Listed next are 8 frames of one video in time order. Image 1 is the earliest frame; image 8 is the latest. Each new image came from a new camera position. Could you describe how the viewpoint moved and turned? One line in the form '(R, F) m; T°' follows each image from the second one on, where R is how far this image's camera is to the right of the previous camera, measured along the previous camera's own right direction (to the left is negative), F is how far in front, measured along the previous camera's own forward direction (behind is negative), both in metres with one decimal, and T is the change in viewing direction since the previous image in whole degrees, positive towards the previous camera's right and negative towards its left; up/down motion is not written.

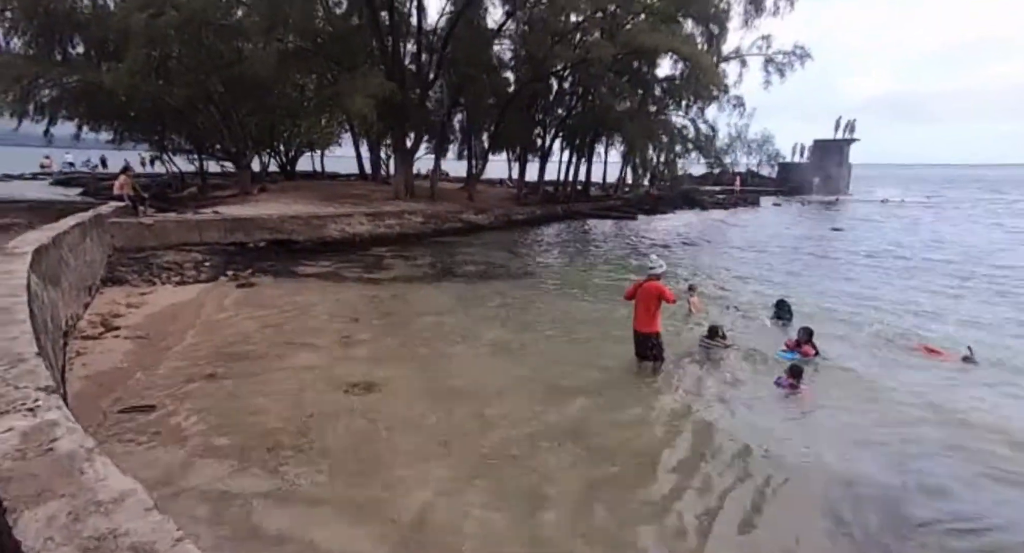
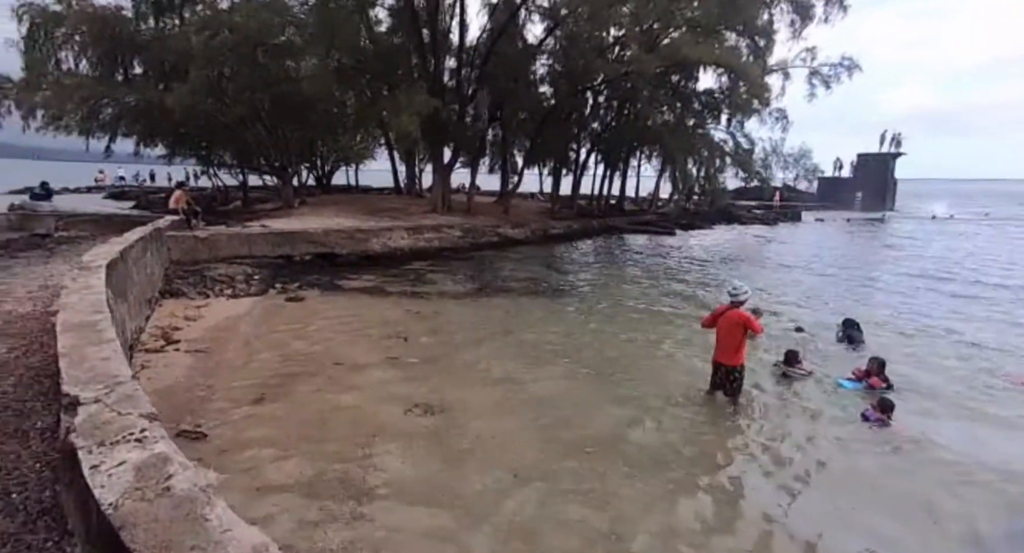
(-0.6, +0.2) m; -3°
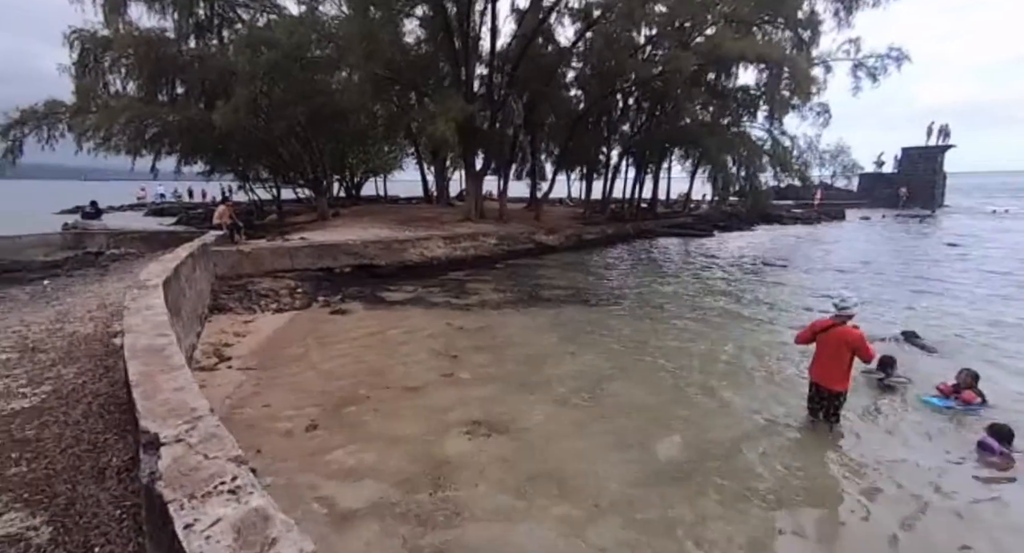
(-0.5, +0.4) m; -3°
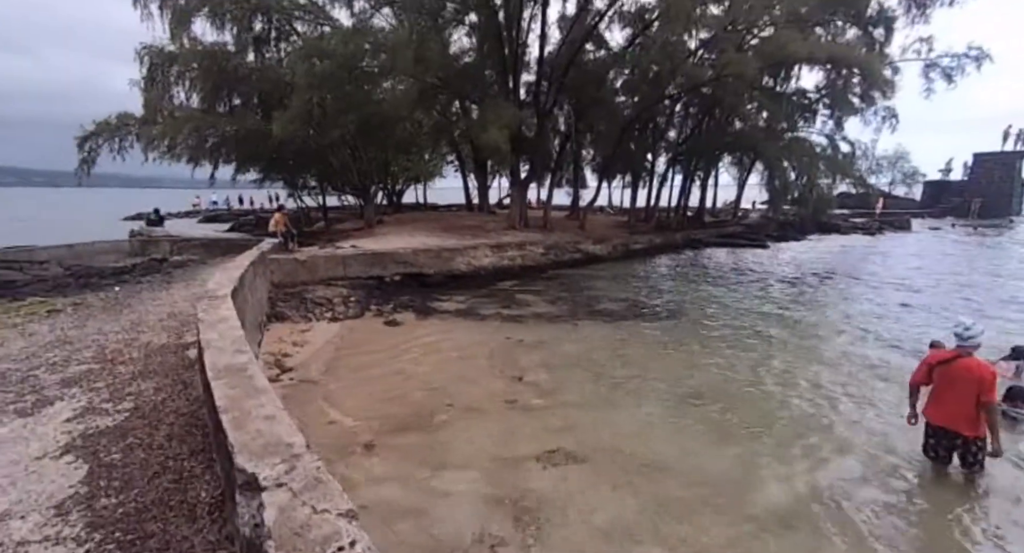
(-0.6, +0.4) m; -4°
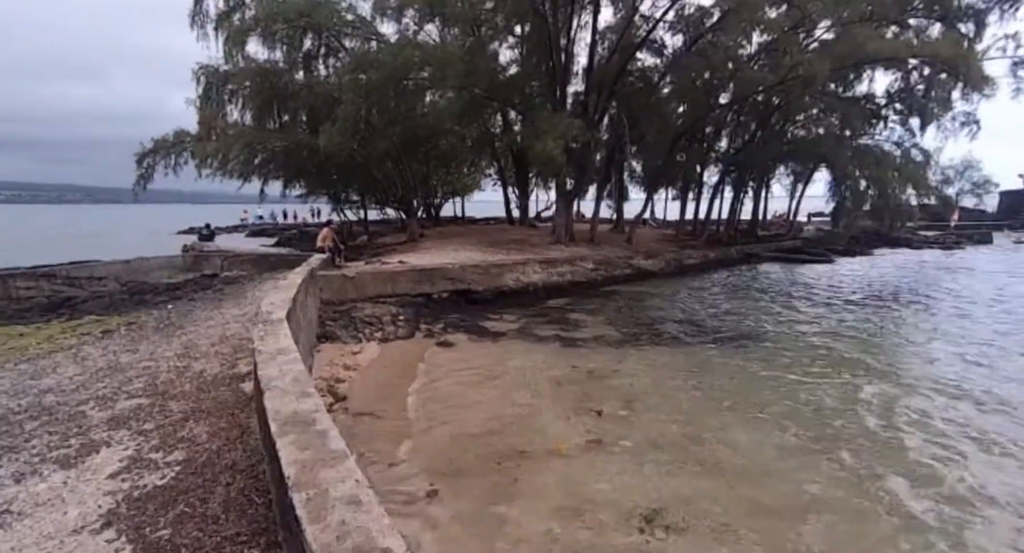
(-0.7, +0.8) m; -4°
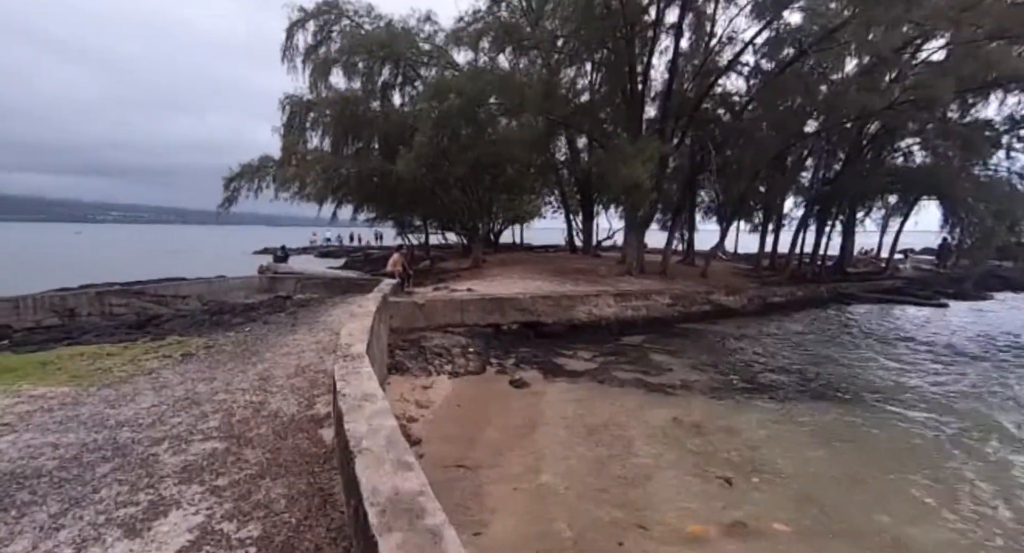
(-0.7, +0.8) m; -6°
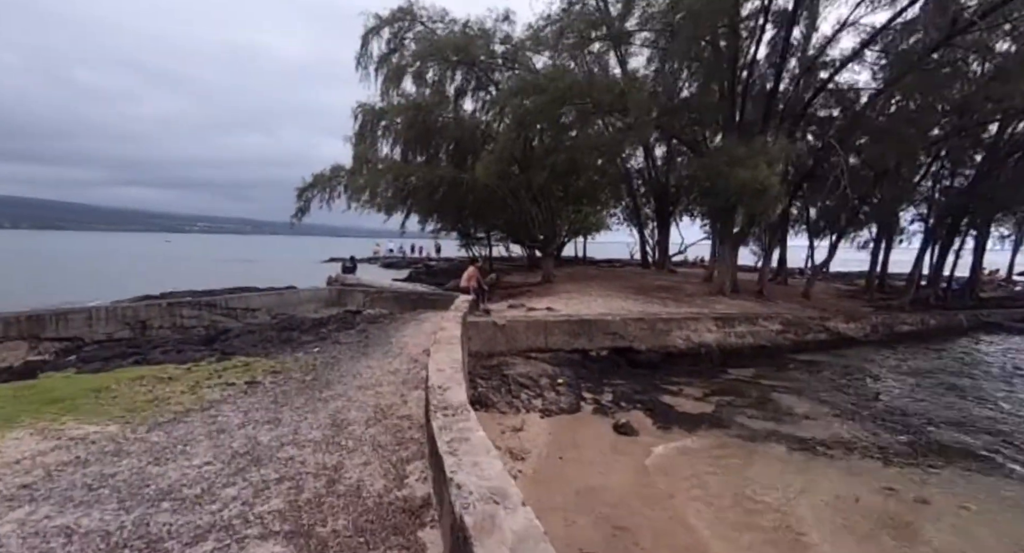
(-1.0, +1.6) m; -7°
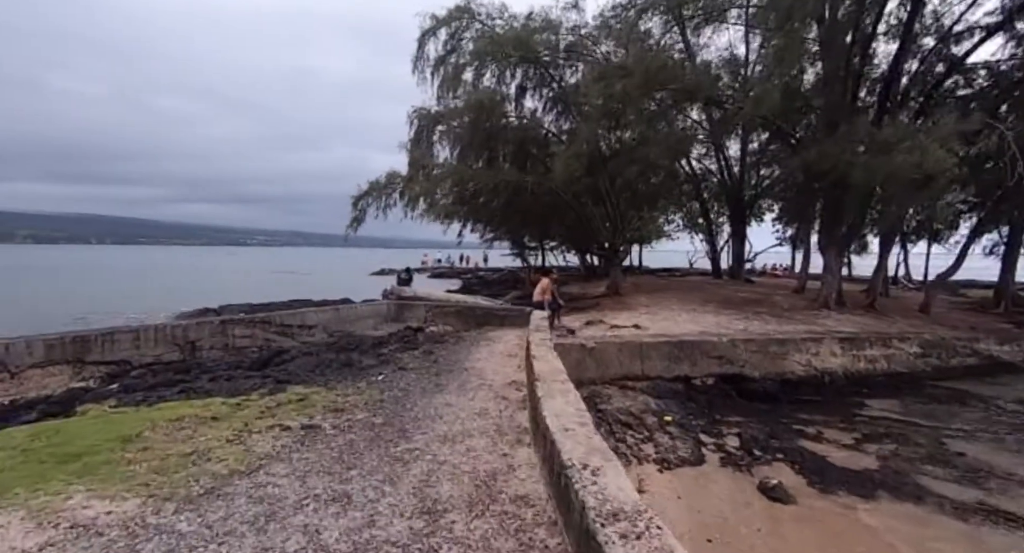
(-1.0, +1.7) m; -5°
